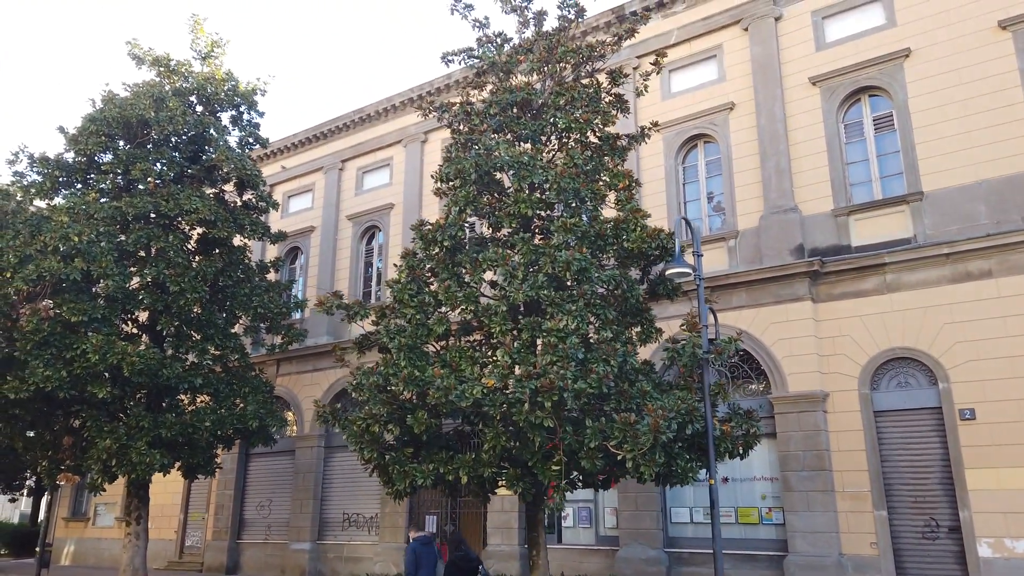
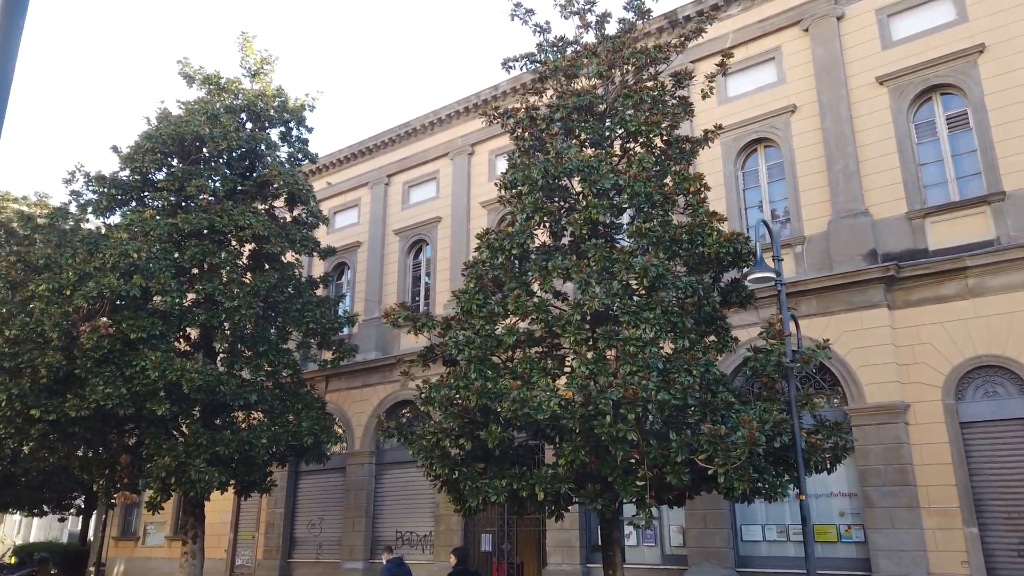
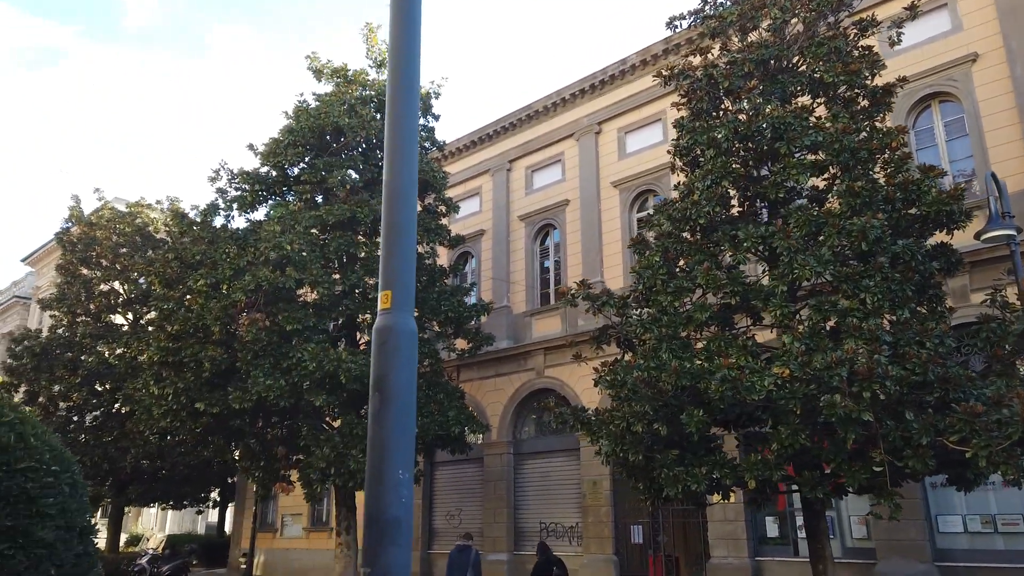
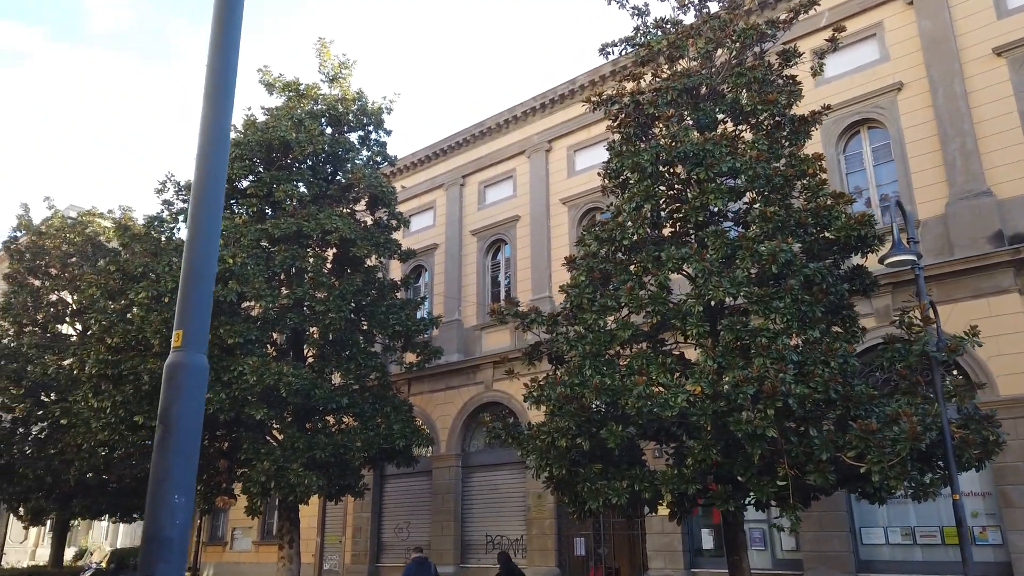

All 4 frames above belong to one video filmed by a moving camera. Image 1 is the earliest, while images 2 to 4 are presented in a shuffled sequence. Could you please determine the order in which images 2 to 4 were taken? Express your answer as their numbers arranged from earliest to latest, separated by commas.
2, 4, 3
